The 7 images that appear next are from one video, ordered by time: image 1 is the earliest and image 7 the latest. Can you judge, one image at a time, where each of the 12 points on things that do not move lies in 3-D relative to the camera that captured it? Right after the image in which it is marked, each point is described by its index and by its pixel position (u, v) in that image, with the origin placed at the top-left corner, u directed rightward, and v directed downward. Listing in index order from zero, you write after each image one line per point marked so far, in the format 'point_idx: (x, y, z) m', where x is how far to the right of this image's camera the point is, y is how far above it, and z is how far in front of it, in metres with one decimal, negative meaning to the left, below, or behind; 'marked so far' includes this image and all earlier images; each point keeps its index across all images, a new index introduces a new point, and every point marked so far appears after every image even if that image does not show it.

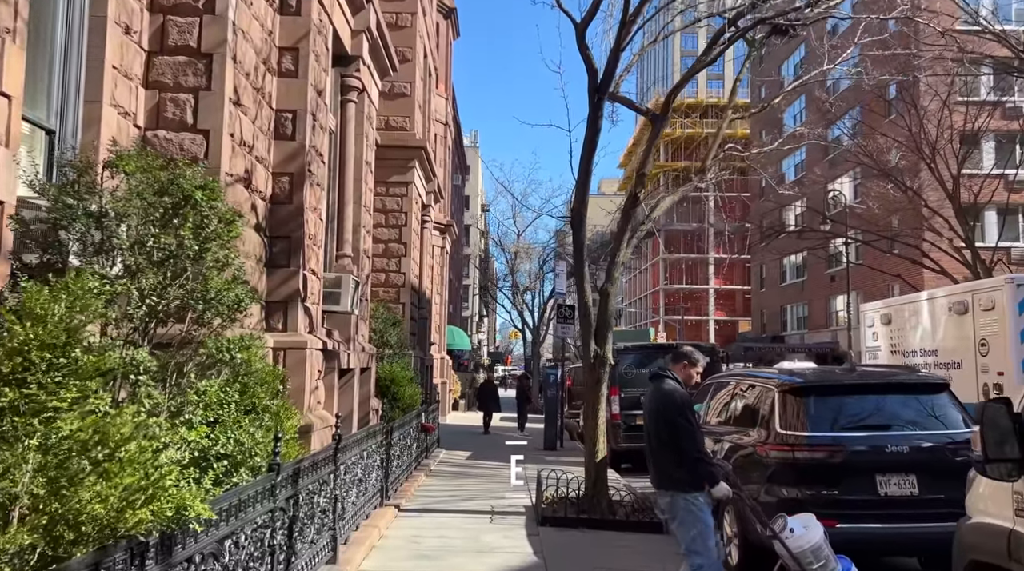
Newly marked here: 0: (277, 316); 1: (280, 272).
0: (-2.2, -0.3, +8.8) m
1: (-2.2, +0.1, +8.8) m
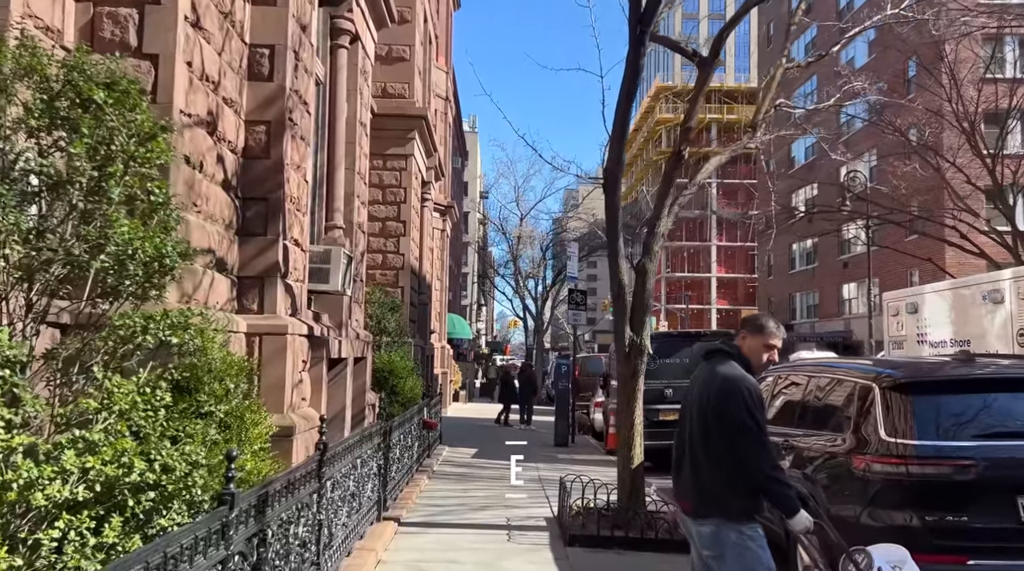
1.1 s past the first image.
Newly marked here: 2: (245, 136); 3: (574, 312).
0: (-2.0, -0.1, +7.2) m
1: (-2.0, +0.3, +7.2) m
2: (-2.1, +1.2, +7.3) m
3: (+1.3, -0.6, +19.2) m
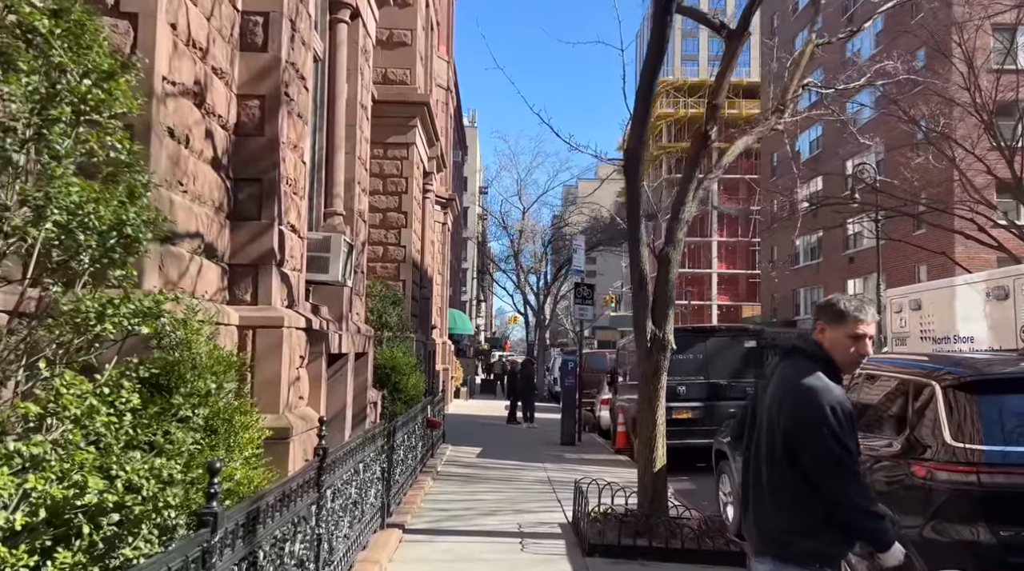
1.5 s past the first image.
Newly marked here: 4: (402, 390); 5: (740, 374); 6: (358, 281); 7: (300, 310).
0: (-1.9, 0.0, +6.6) m
1: (-1.9, +0.4, +6.6) m
2: (-2.0, +1.3, +6.7) m
3: (+1.4, -0.4, +18.7) m
4: (-1.4, -1.3, +11.7) m
5: (+3.5, -1.3, +14.1) m
6: (-1.7, +0.1, +10.6) m
7: (-1.7, -0.2, +7.3) m
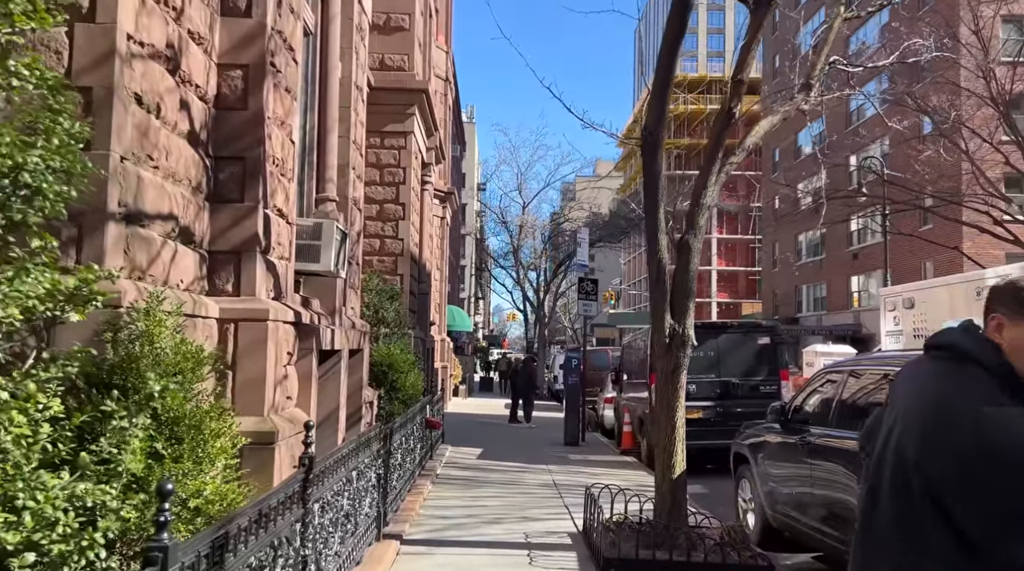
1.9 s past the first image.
0: (-1.8, +0.1, +6.0) m
1: (-1.8, +0.5, +6.0) m
2: (-1.9, +1.3, +6.1) m
3: (+1.4, -0.3, +18.0) m
4: (-1.3, -1.2, +11.1) m
5: (+3.5, -1.3, +13.5) m
6: (-1.7, +0.1, +10.0) m
7: (-1.6, -0.1, +6.7) m
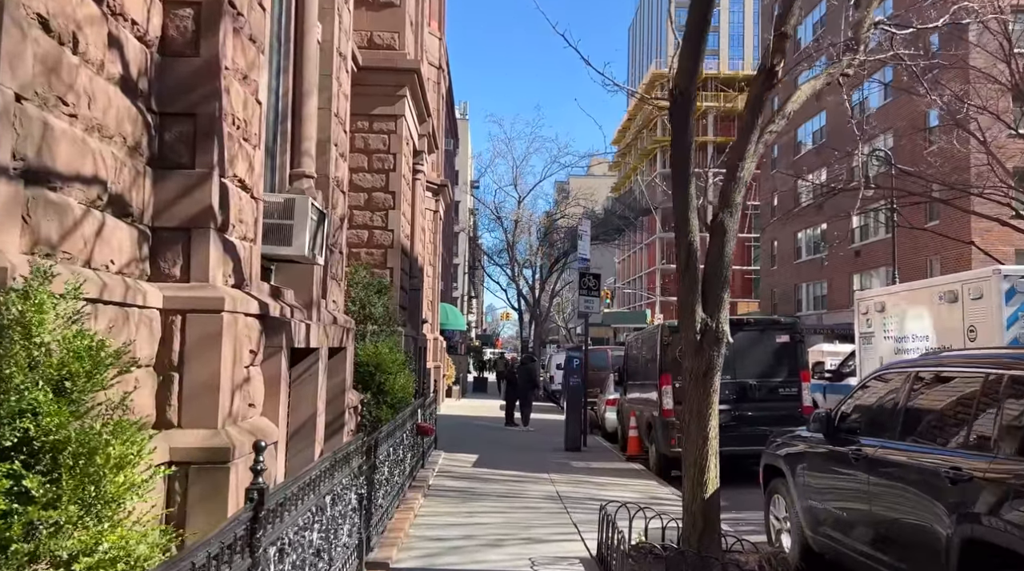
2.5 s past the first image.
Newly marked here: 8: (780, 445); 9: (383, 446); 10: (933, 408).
0: (-1.8, +0.2, +5.0) m
1: (-1.8, +0.6, +5.0) m
2: (-1.9, +1.4, +5.0) m
3: (+1.3, -0.2, +17.0) m
4: (-1.3, -1.1, +10.0) m
5: (+3.5, -1.2, +12.5) m
6: (-1.7, +0.2, +8.9) m
7: (-1.6, 0.0, +5.6) m
8: (+2.3, -1.4, +8.0) m
9: (-1.0, -1.2, +7.3) m
10: (+2.8, -0.8, +6.2) m
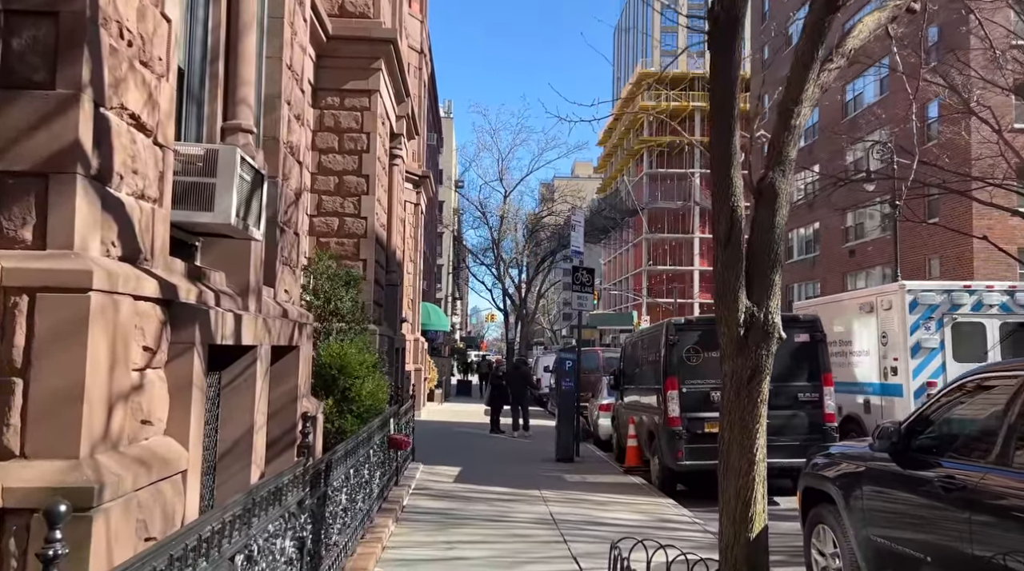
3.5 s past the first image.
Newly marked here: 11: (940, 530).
0: (-1.8, +0.3, +3.5) m
1: (-1.8, +0.7, +3.5) m
2: (-1.9, +1.5, +3.6) m
3: (+1.1, -0.2, +15.6) m
4: (-1.4, -1.0, +8.6) m
5: (+3.3, -1.1, +11.1) m
6: (-1.8, +0.3, +7.5) m
7: (-1.6, +0.1, +4.2) m
8: (+2.2, -1.3, +6.6) m
9: (-1.1, -1.1, +5.8) m
10: (+2.7, -0.7, +4.8) m
11: (+2.4, -1.3, +5.1) m
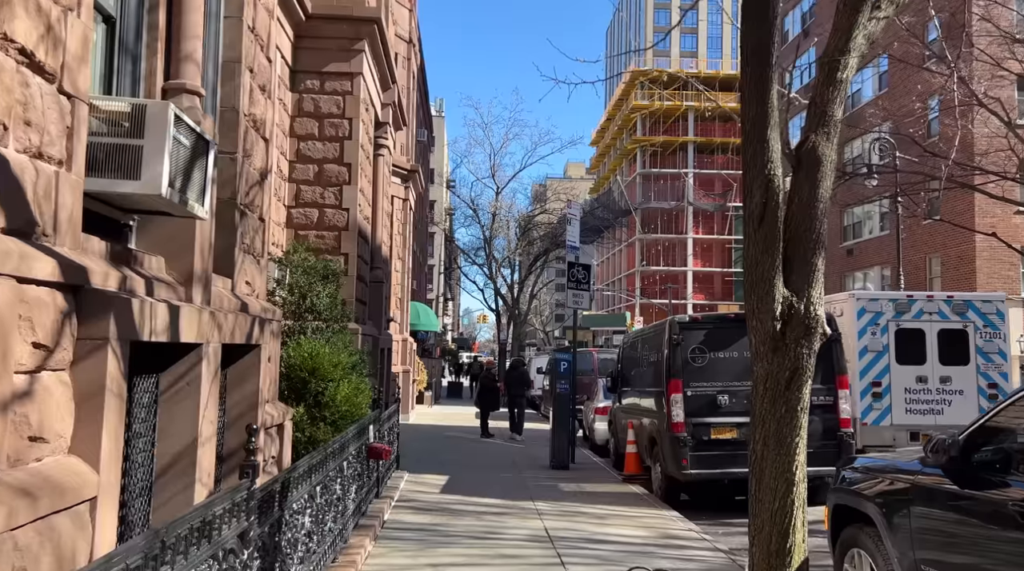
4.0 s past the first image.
0: (-1.9, +0.3, +2.7) m
1: (-1.8, +0.8, +2.7) m
2: (-1.9, +1.6, +2.7) m
3: (+1.0, -0.1, +14.8) m
4: (-1.5, -1.0, +7.8) m
5: (+3.2, -1.0, +10.3) m
6: (-1.8, +0.4, +6.7) m
7: (-1.7, +0.1, +3.4) m
8: (+2.1, -1.2, +5.8) m
9: (-1.1, -1.1, +5.0) m
10: (+2.7, -0.6, +4.0) m
11: (+2.4, -1.3, +4.3) m
